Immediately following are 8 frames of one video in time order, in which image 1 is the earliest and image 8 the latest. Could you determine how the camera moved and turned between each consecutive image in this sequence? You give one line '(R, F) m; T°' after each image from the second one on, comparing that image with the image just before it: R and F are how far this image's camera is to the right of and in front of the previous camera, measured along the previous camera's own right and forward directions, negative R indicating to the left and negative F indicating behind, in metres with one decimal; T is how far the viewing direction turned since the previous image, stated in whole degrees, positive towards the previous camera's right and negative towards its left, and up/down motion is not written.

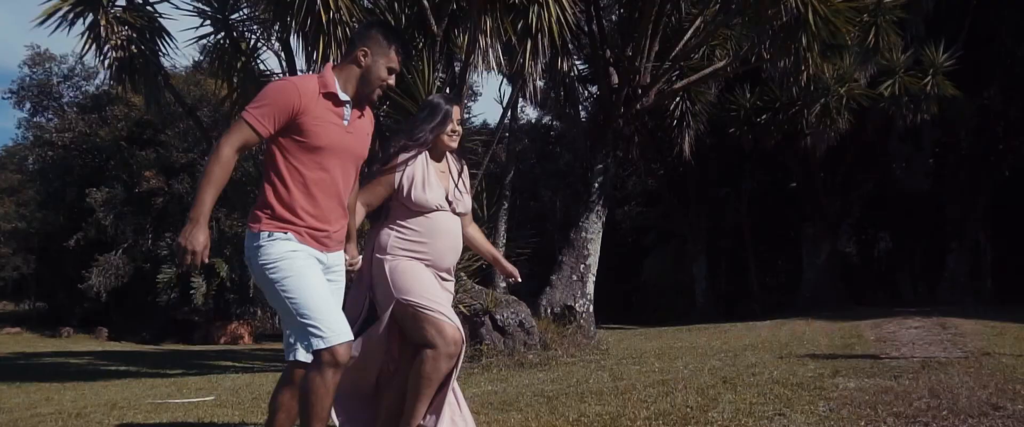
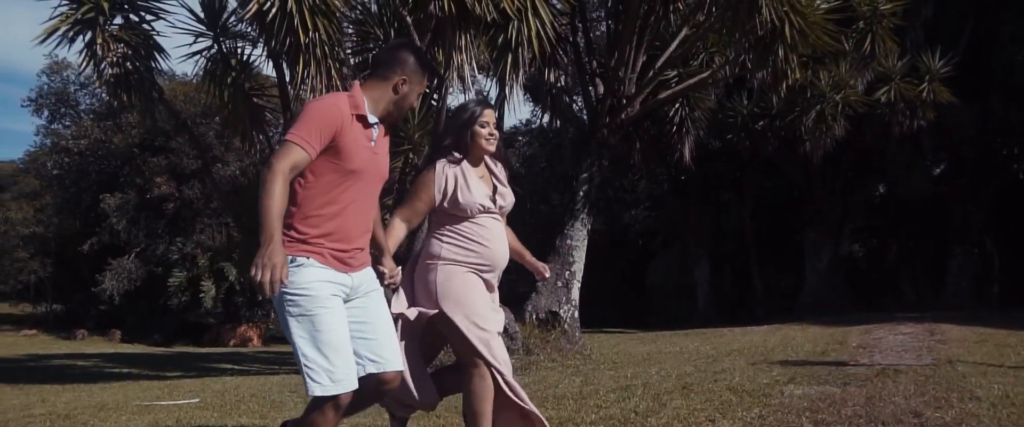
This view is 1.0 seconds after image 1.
(+0.4, -0.3) m; -1°
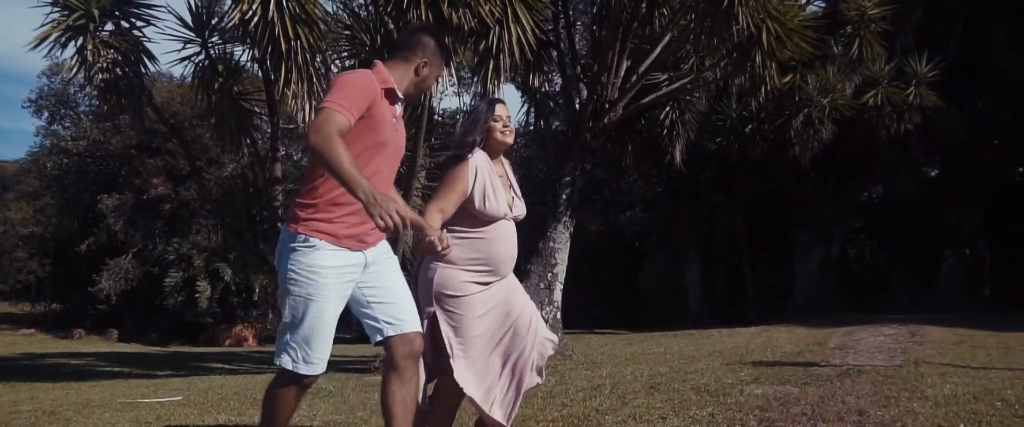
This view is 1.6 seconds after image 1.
(+0.2, -0.2) m; 0°
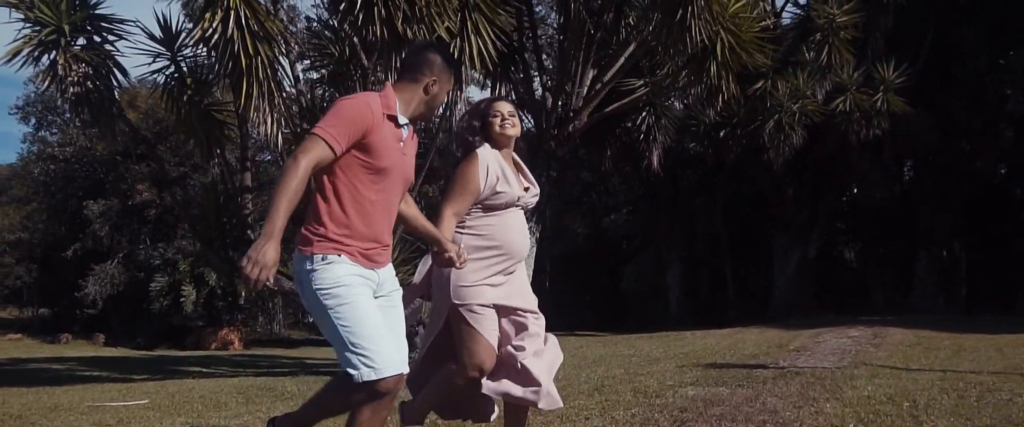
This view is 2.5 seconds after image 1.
(+0.4, -0.3) m; 0°
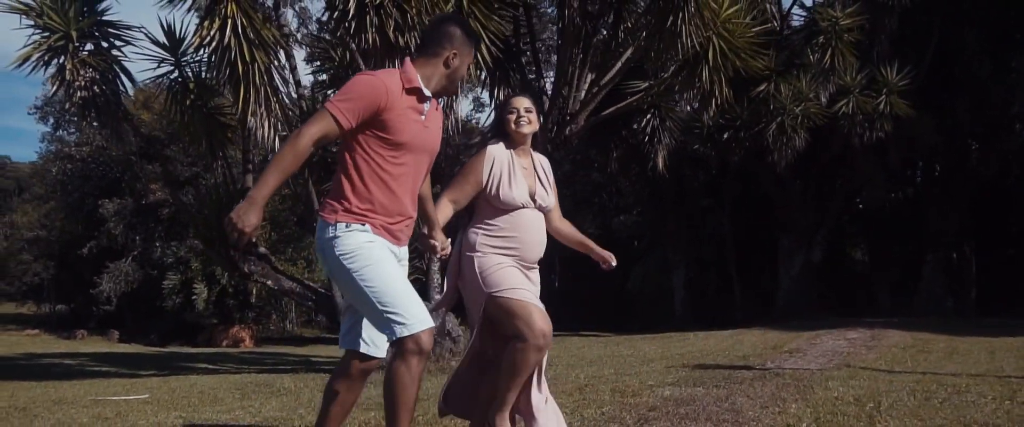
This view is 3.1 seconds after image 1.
(+0.3, -0.2) m; -1°
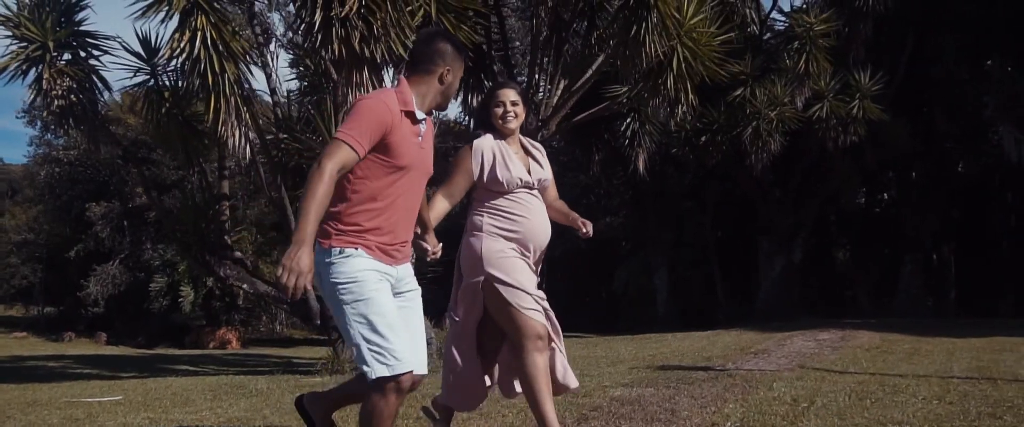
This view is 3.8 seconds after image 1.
(+0.3, -0.3) m; 0°
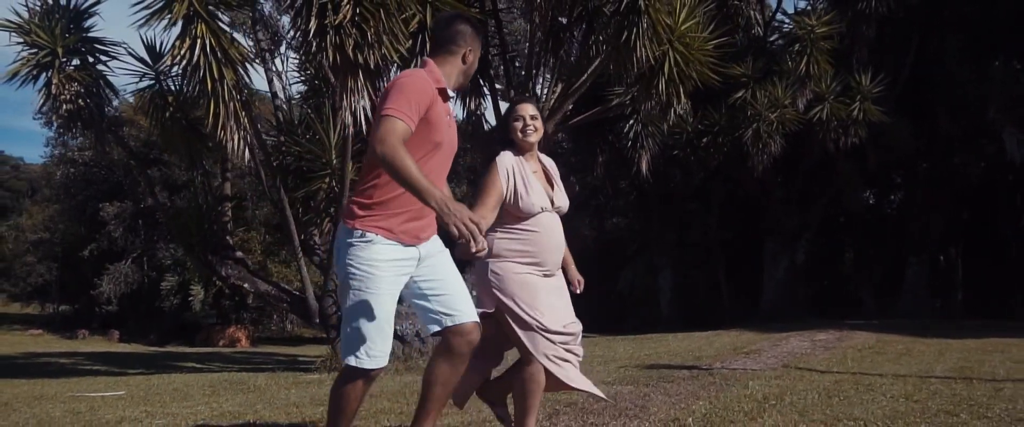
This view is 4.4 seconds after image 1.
(+0.2, -0.2) m; -1°
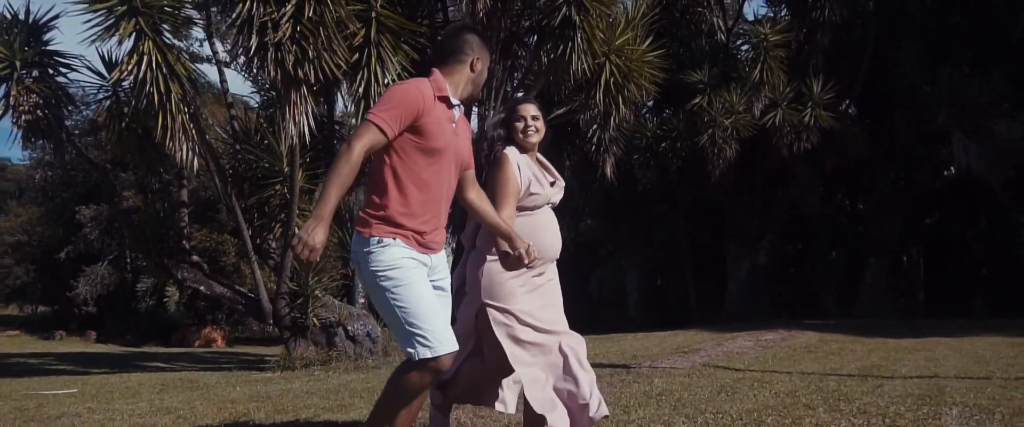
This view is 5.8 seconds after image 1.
(+0.6, -0.5) m; 0°
